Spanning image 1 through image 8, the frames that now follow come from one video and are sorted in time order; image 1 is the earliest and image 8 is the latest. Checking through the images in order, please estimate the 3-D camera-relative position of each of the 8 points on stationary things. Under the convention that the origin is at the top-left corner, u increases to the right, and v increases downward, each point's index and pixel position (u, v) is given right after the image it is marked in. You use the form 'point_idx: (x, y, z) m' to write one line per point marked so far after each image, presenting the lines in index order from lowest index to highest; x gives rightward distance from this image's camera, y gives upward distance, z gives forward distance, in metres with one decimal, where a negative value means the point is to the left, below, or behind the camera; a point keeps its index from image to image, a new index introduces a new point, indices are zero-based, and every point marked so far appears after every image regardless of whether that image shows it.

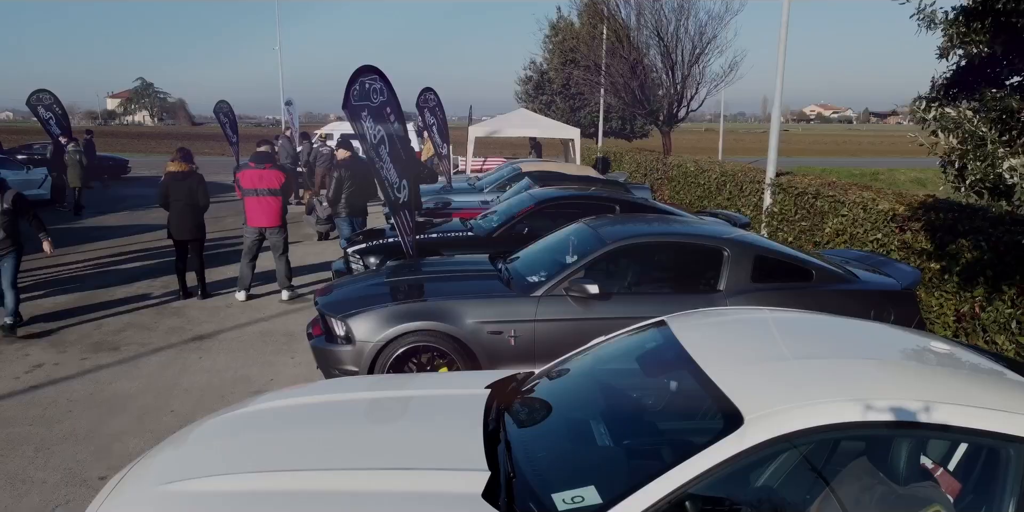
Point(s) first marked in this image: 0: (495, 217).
0: (-0.1, +0.3, +8.2) m
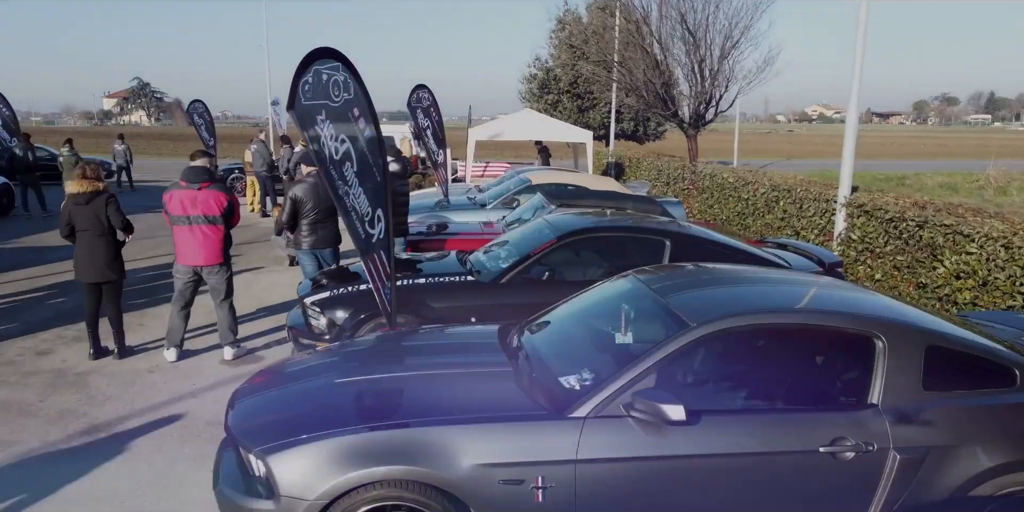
0: (-0.1, 0.0, +6.3) m
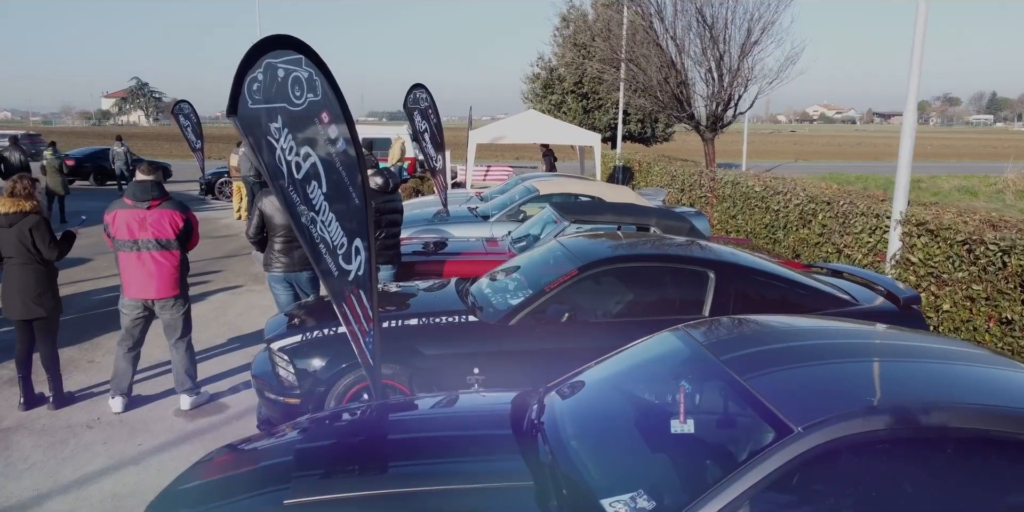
0: (0.0, -0.2, +5.3) m
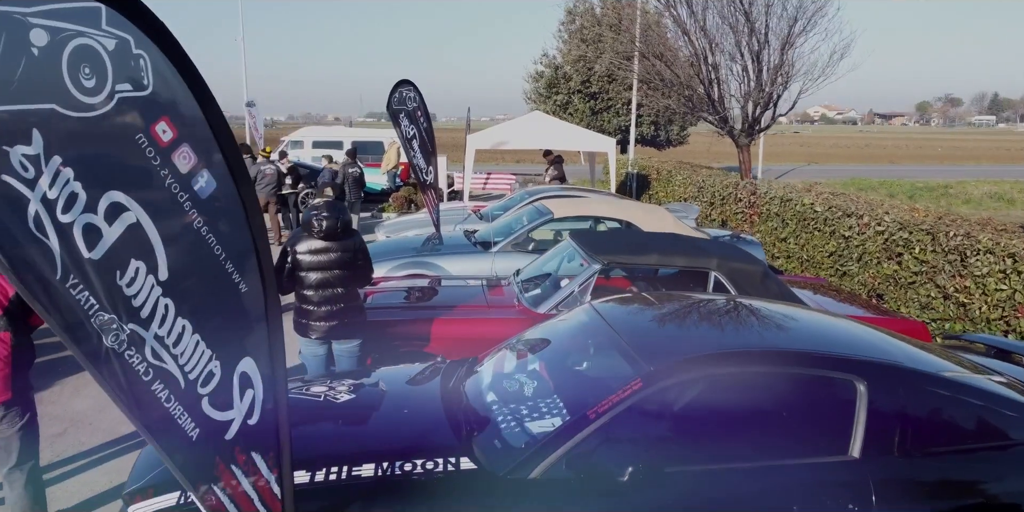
0: (+0.1, -0.5, +3.4) m
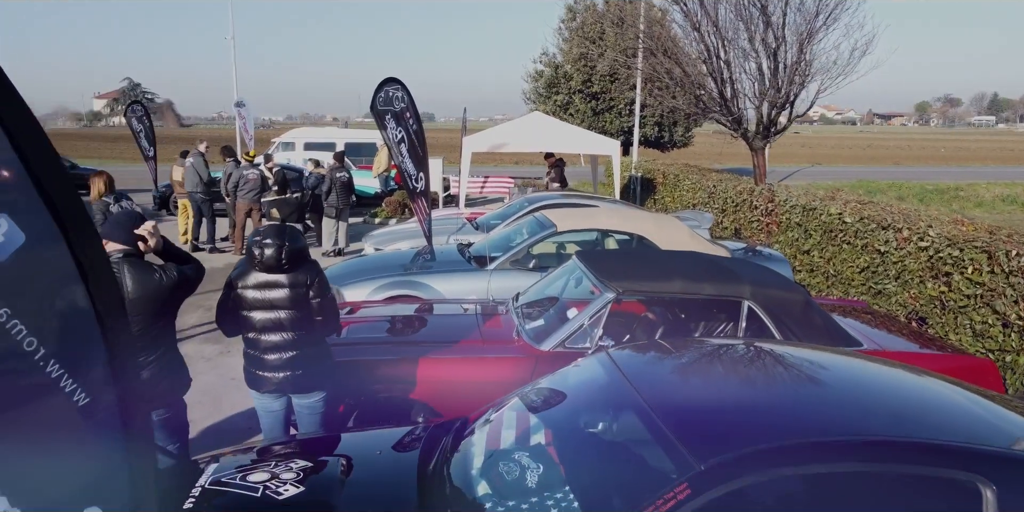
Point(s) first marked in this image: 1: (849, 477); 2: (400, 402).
0: (+0.1, -0.6, +2.7) m
1: (+0.8, -0.5, +2.1) m
2: (-0.5, -0.7, +4.2) m
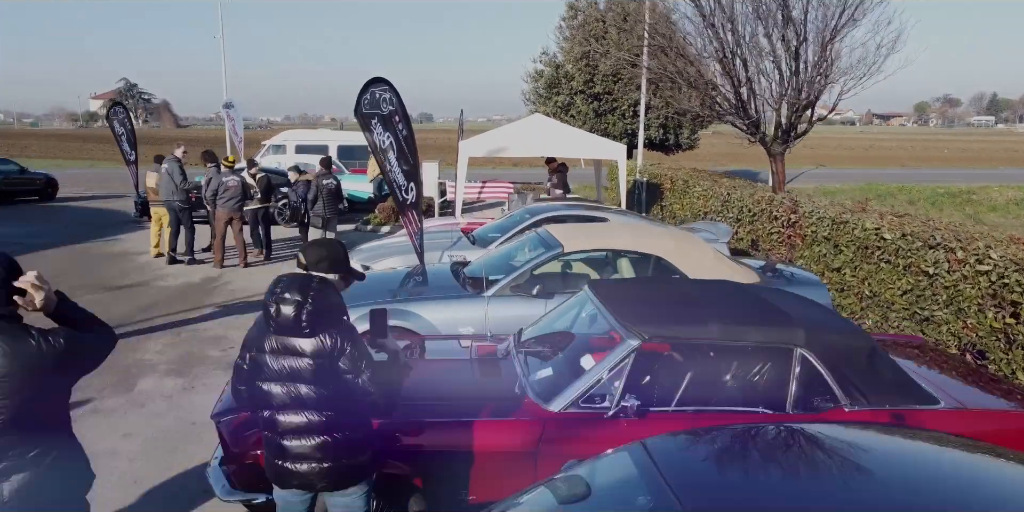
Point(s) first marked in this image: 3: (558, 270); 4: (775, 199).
0: (+0.1, -0.8, +1.9) m
1: (+0.8, -0.7, +1.3) m
2: (-0.5, -0.8, +3.4) m
3: (+0.3, -0.1, +6.0) m
4: (+2.8, +0.6, +9.7) m
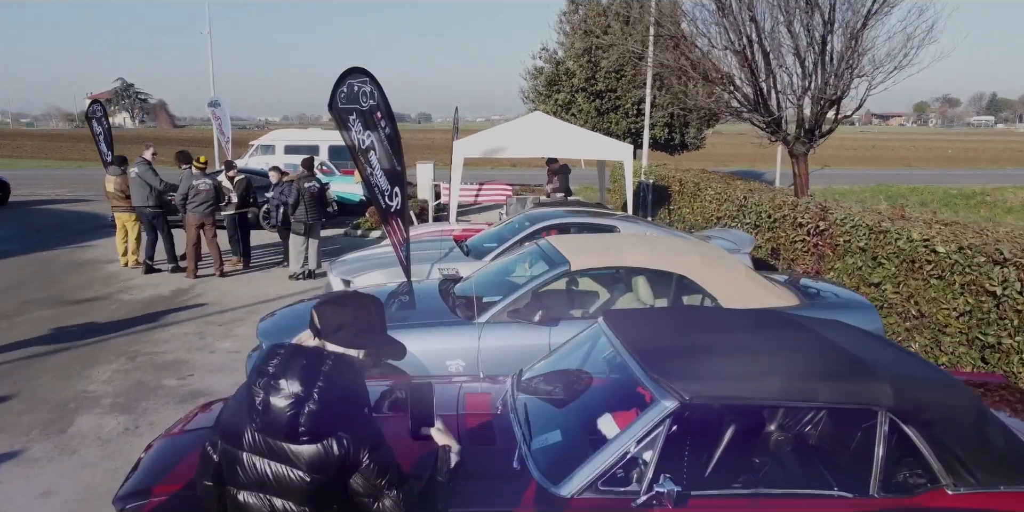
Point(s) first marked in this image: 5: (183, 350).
0: (+0.1, -0.9, +1.0) m
1: (+0.8, -0.8, +0.4) m
2: (-0.5, -0.9, +2.6) m
3: (+0.3, -0.2, +5.1) m
4: (+2.8, +0.5, +8.8) m
5: (-2.6, -0.7, +7.2) m
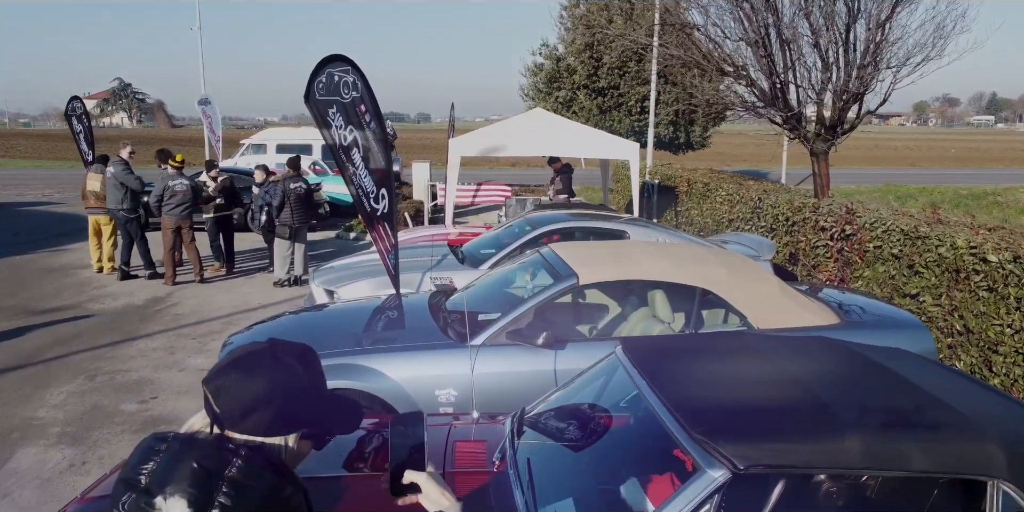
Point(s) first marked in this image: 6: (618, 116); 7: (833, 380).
0: (+0.1, -0.9, +0.3) m
1: (+0.8, -0.8, -0.2) m
2: (-0.5, -1.0, +1.9) m
3: (+0.3, -0.3, +4.5) m
4: (+2.8, +0.4, +8.2) m
5: (-2.6, -0.8, +6.5) m
6: (+2.2, +2.8, +18.5) m
7: (+0.9, -0.4, +2.6) m
